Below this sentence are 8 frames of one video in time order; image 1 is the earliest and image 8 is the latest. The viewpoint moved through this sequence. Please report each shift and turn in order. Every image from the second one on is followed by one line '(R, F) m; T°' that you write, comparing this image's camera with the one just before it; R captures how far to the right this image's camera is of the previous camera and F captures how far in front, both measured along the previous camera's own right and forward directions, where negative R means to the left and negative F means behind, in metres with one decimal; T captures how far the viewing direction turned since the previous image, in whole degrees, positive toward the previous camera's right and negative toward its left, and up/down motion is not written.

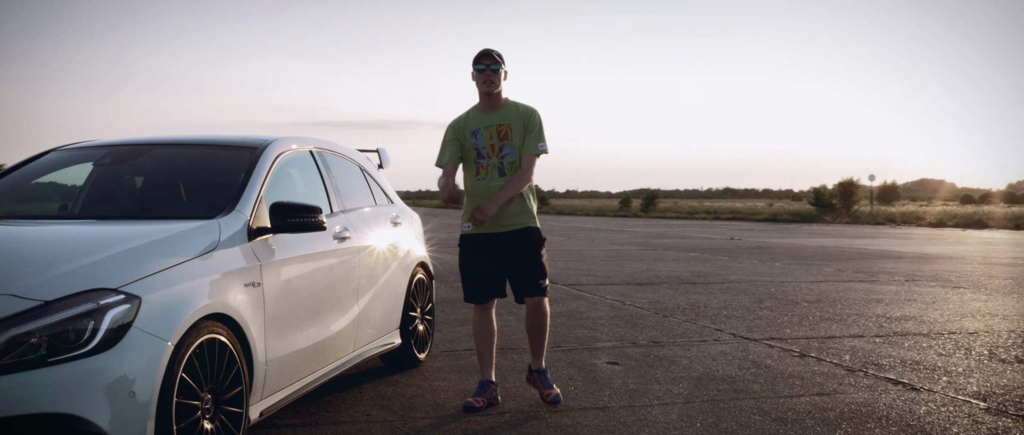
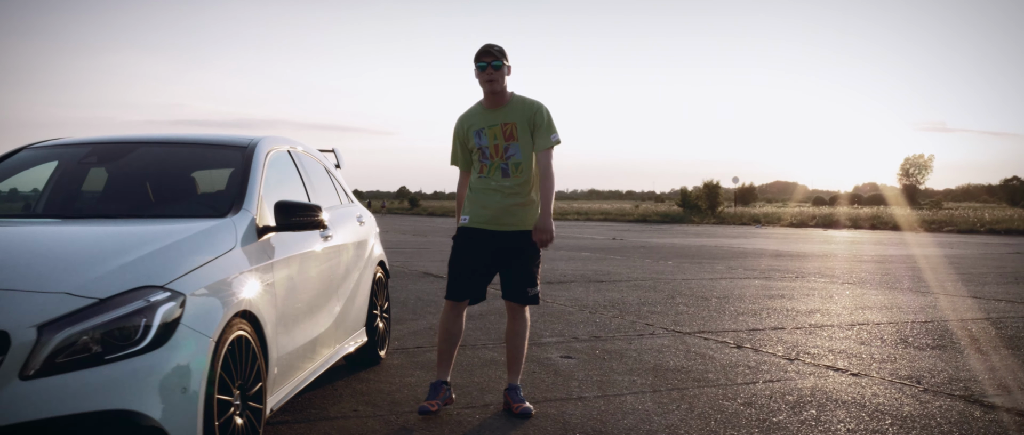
(-0.5, -0.1) m; +9°
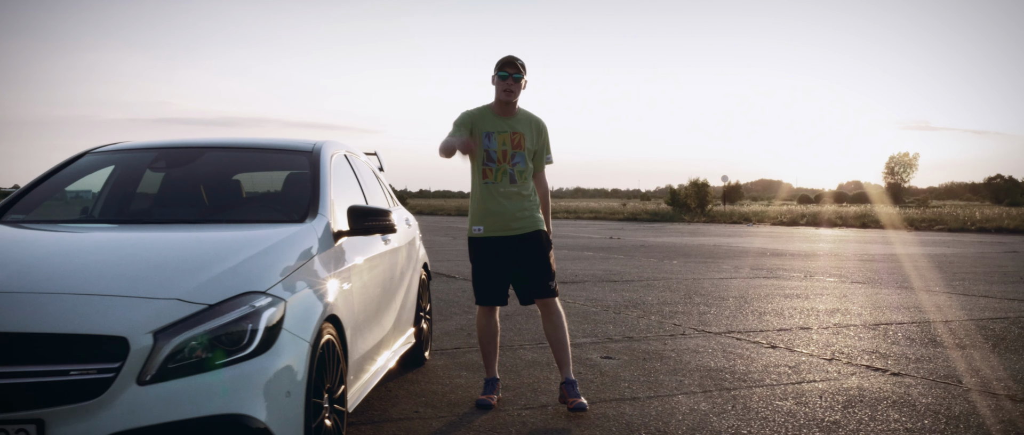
(-0.3, -0.1) m; +1°
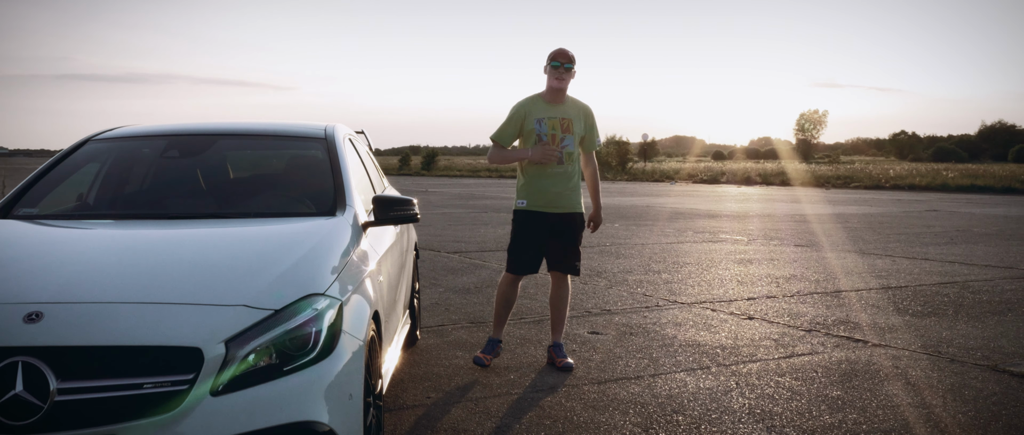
(-0.4, 0.0) m; +6°
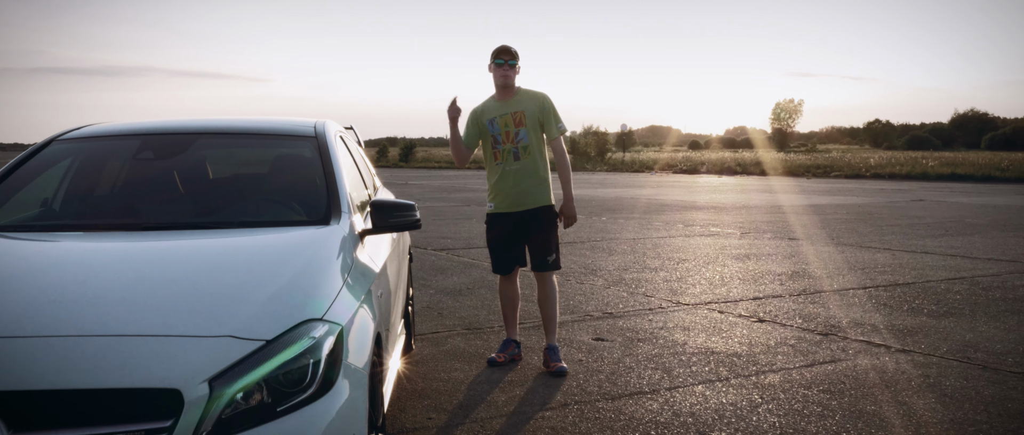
(-0.1, +0.3) m; +2°
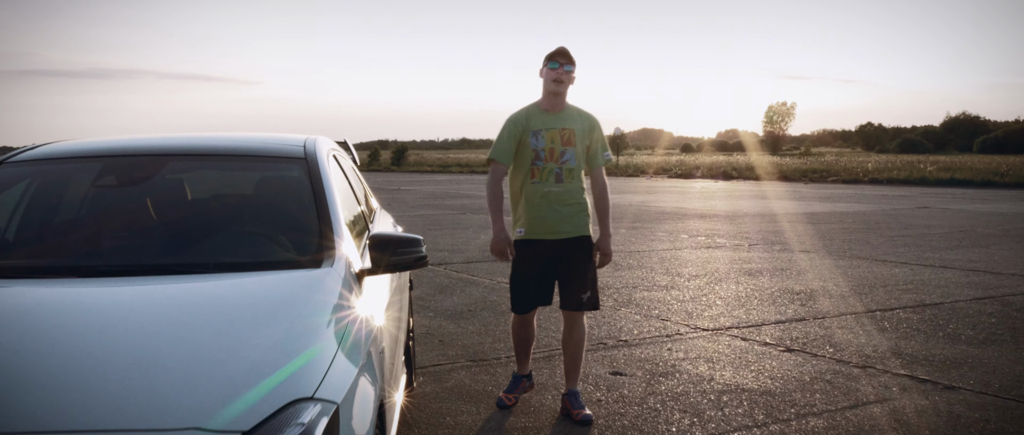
(-0.1, +0.4) m; +1°
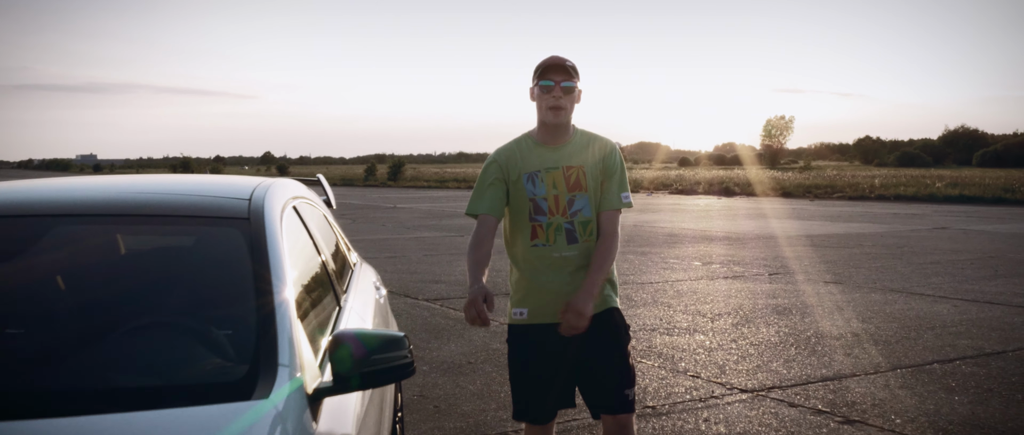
(-0.1, +0.8) m; 0°
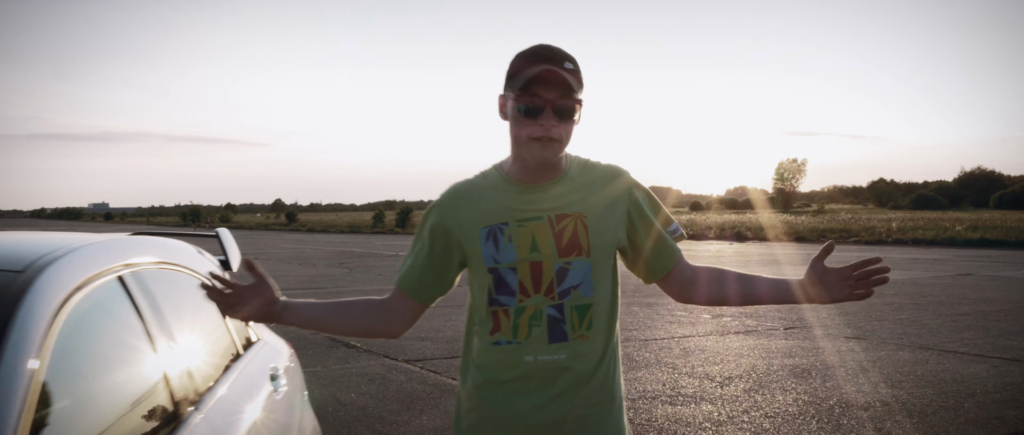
(+0.2, +0.7) m; -1°
